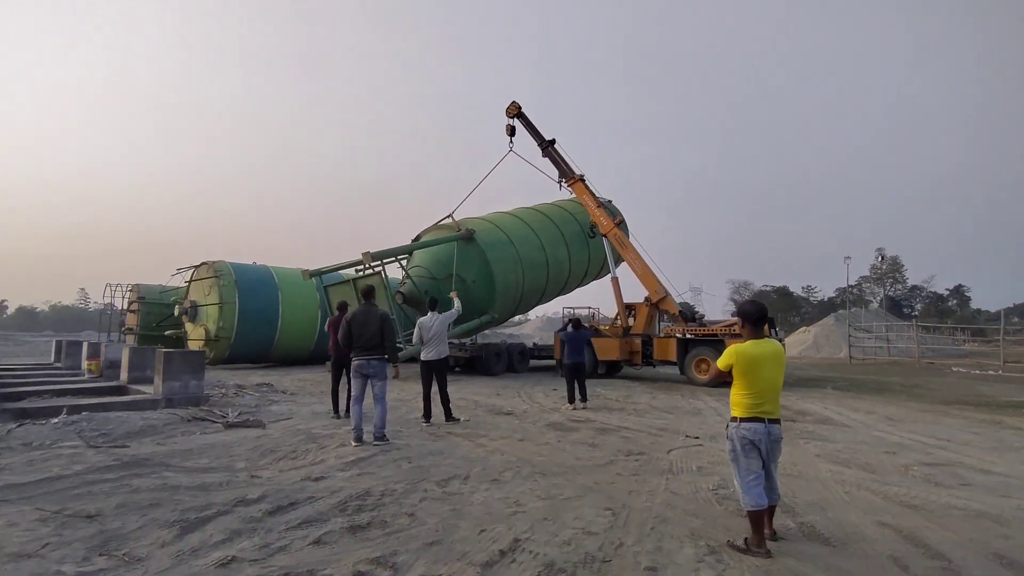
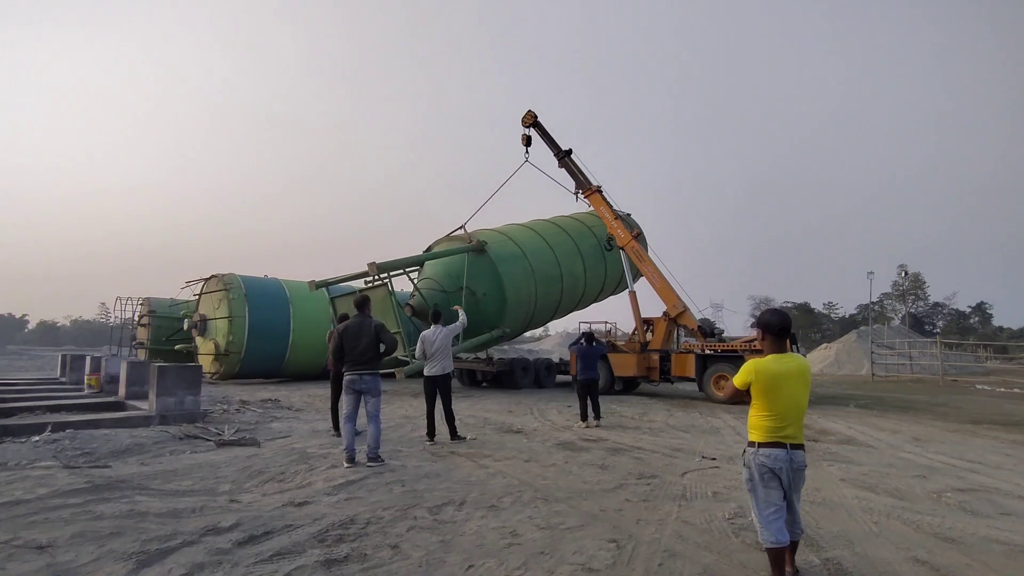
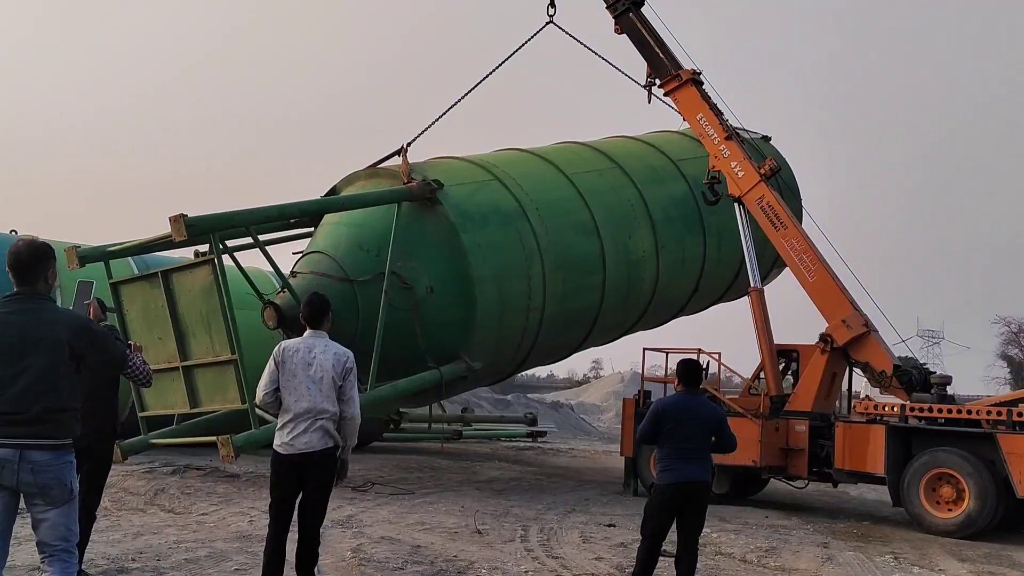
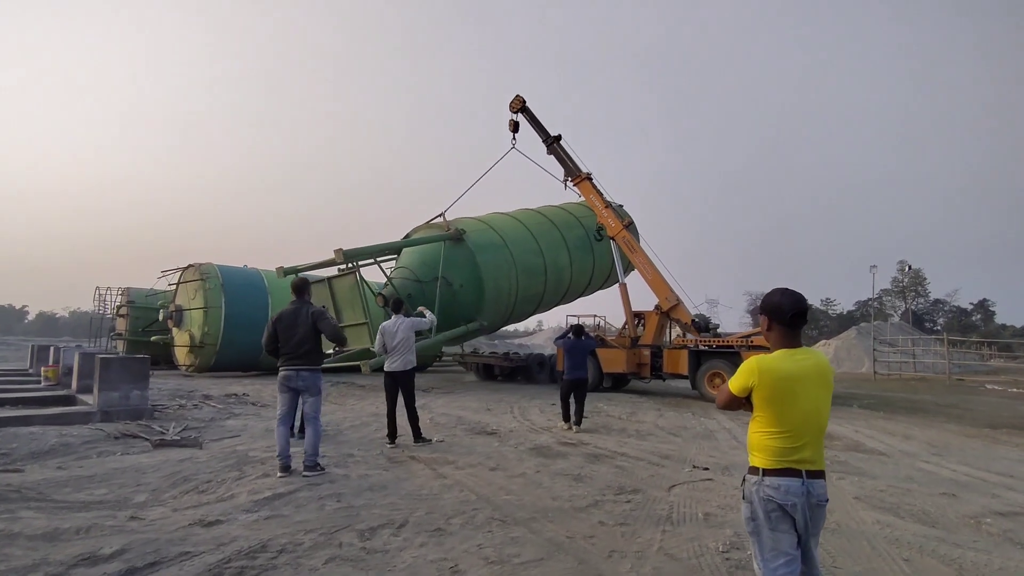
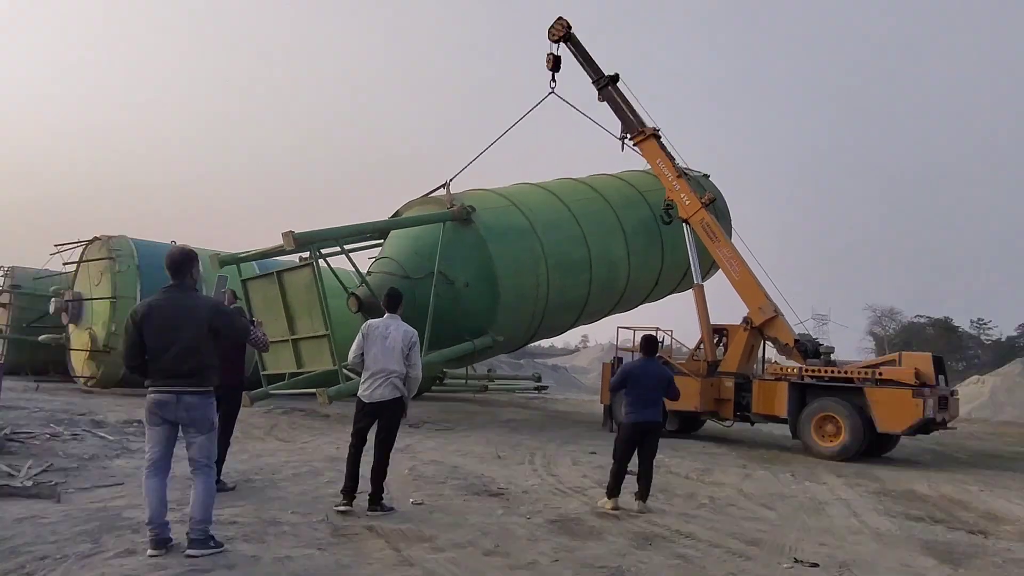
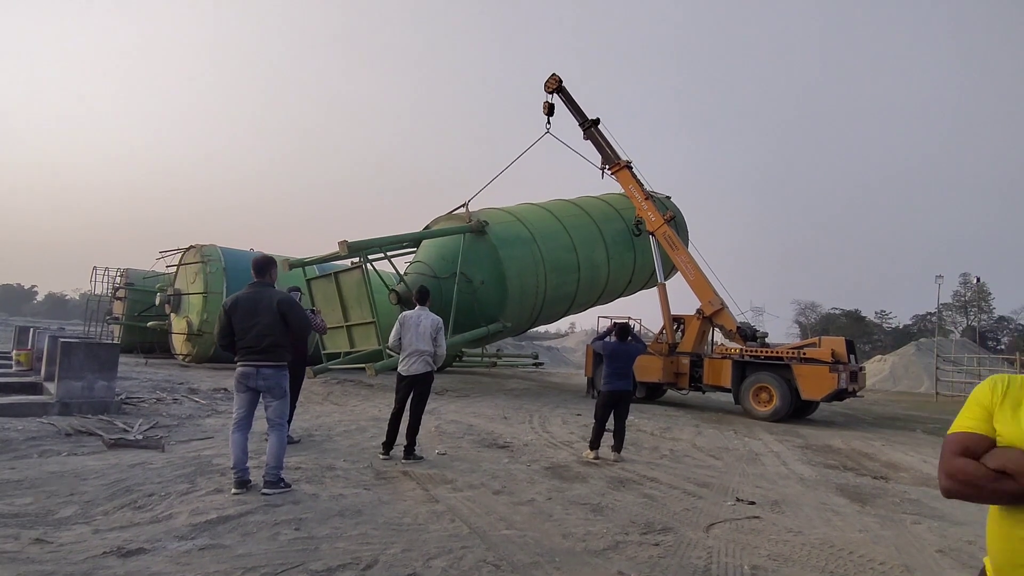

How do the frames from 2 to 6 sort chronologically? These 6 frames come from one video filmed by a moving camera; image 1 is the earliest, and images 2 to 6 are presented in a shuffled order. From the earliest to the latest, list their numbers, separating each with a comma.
2, 4, 6, 5, 3
